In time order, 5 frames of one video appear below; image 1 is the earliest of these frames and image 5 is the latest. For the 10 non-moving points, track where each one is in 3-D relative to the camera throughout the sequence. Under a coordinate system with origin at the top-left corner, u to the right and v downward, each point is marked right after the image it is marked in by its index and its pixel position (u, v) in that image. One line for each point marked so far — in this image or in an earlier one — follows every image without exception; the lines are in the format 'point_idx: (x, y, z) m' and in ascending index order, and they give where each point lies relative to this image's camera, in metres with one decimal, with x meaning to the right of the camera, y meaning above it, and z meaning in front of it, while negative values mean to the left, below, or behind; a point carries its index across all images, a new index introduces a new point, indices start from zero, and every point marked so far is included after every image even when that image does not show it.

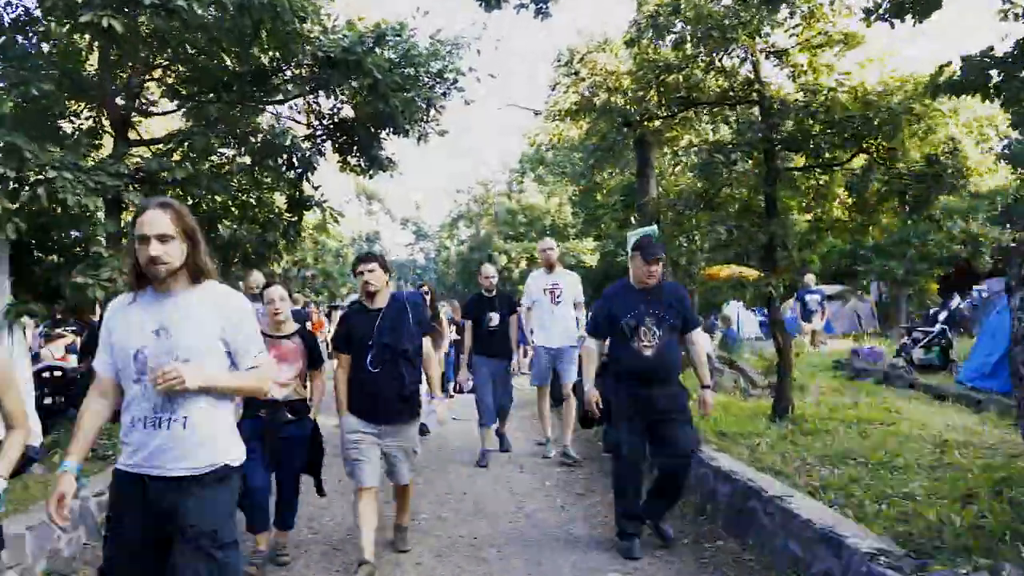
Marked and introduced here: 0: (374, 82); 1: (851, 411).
0: (-1.3, +1.9, +8.1) m
1: (+3.2, -1.2, +8.1) m
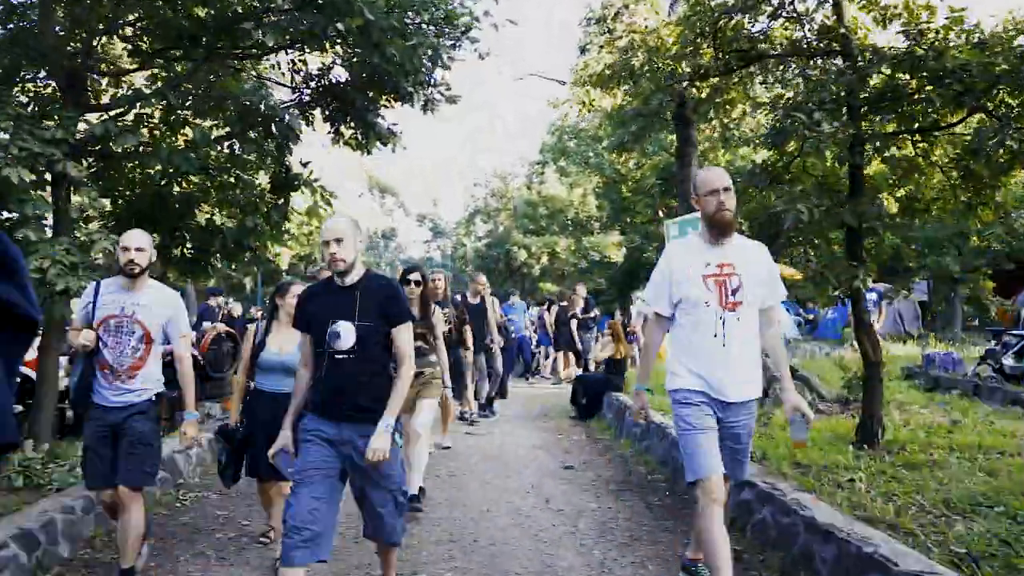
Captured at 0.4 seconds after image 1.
0: (-1.1, +2.0, +6.7) m
1: (+3.3, -1.1, +6.6) m
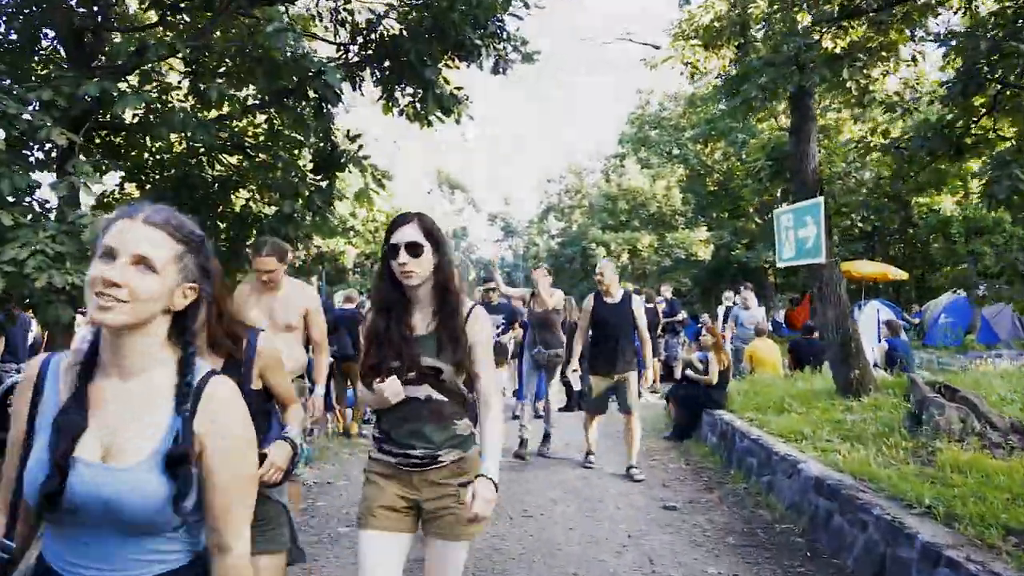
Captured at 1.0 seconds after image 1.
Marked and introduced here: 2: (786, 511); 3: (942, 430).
0: (-0.5, +2.0, +5.3) m
1: (+3.9, -1.1, +4.8) m
2: (+1.9, -1.6, +6.1) m
3: (+3.3, -1.1, +6.6) m
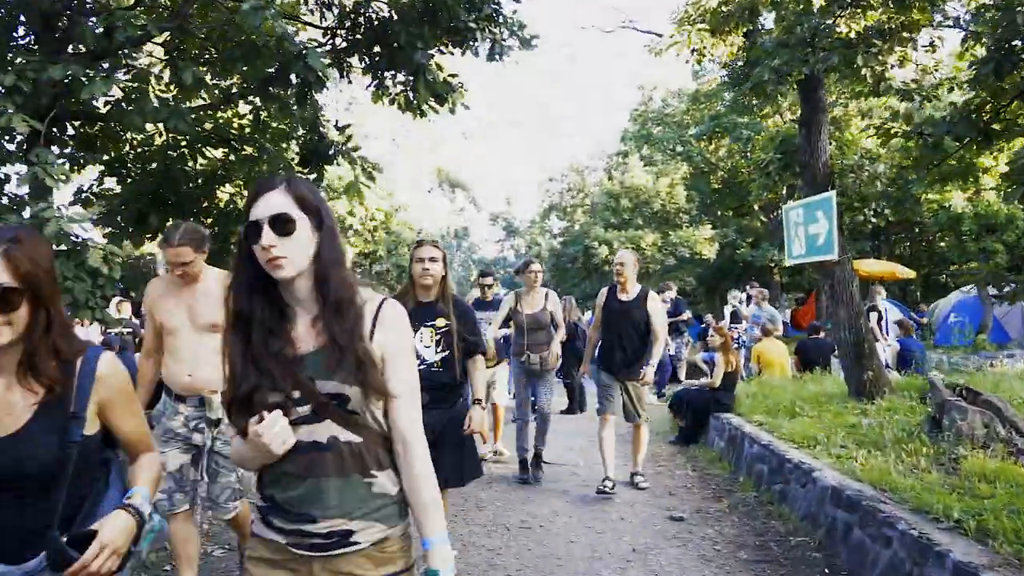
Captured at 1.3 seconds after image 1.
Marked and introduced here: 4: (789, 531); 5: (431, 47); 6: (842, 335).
0: (-0.6, +2.0, +4.9) m
1: (+3.8, -1.1, +4.5) m
2: (+1.9, -1.6, +5.8) m
3: (+3.2, -1.1, +6.3) m
4: (+1.8, -1.6, +5.8) m
5: (-0.6, +1.6, +5.9) m
6: (+3.4, -0.5, +8.9) m
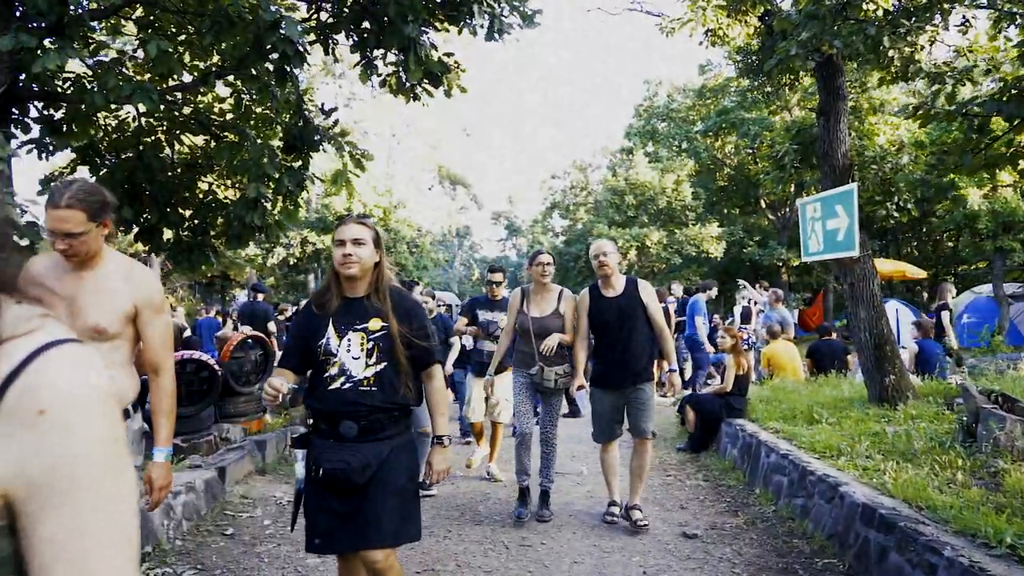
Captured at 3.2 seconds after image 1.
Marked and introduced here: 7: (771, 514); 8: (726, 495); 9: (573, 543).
0: (-0.6, +2.0, +4.4) m
1: (+3.8, -1.1, +4.0) m
2: (+1.9, -1.5, +5.3) m
3: (+3.2, -1.0, +5.8) m
4: (+1.8, -1.6, +5.3) m
5: (-0.6, +1.7, +5.5) m
6: (+3.4, -0.5, +8.4) m
7: (+1.8, -1.6, +6.2) m
8: (+1.7, -1.6, +6.9) m
9: (+0.4, -1.6, +5.5) m
